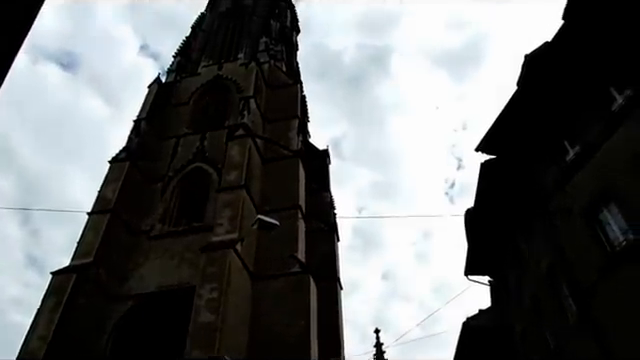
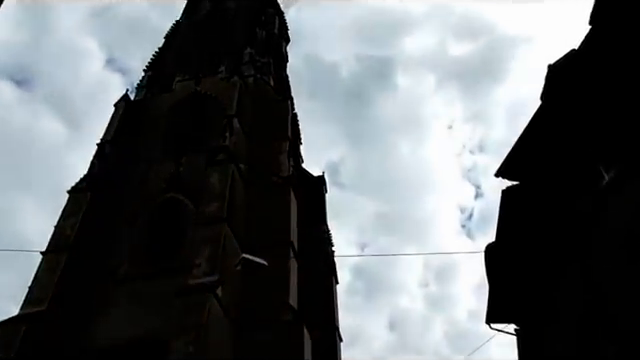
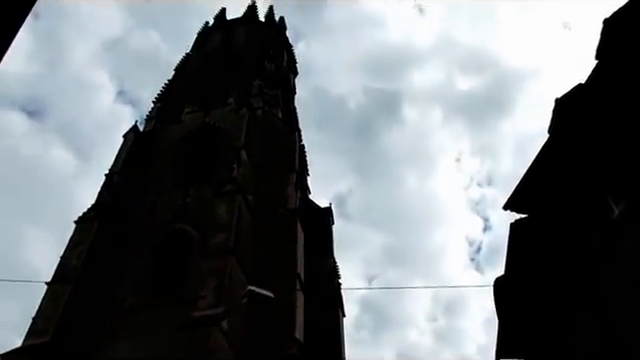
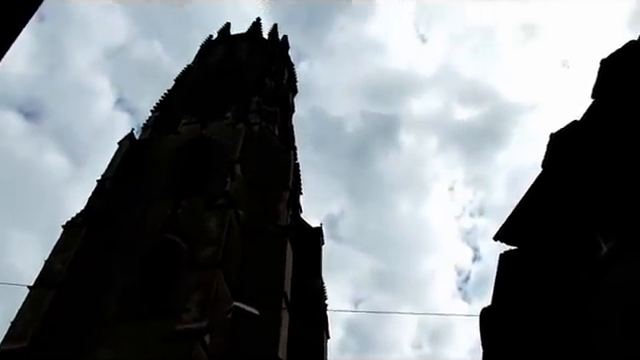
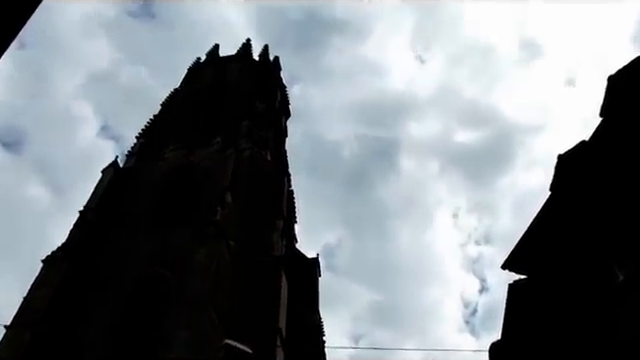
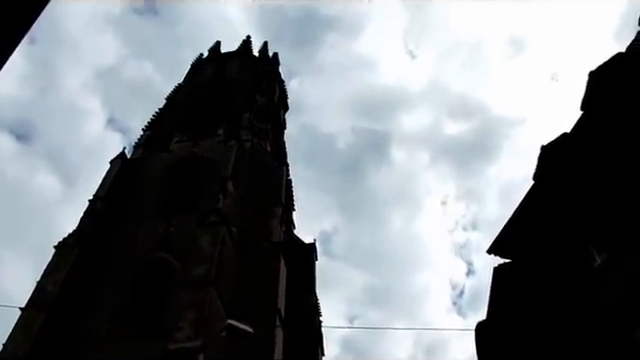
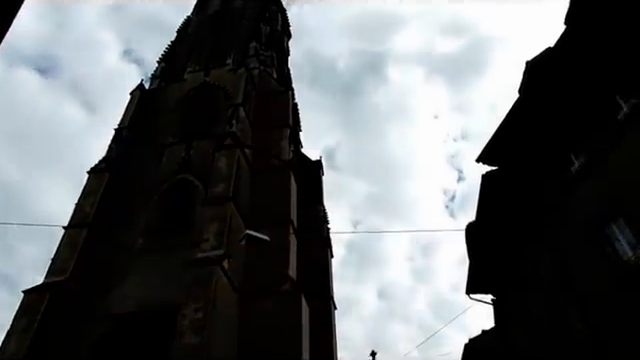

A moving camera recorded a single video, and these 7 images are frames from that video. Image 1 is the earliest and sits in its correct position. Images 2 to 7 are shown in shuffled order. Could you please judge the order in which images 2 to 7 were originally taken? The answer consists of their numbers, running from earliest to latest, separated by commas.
7, 2, 3, 4, 6, 5
